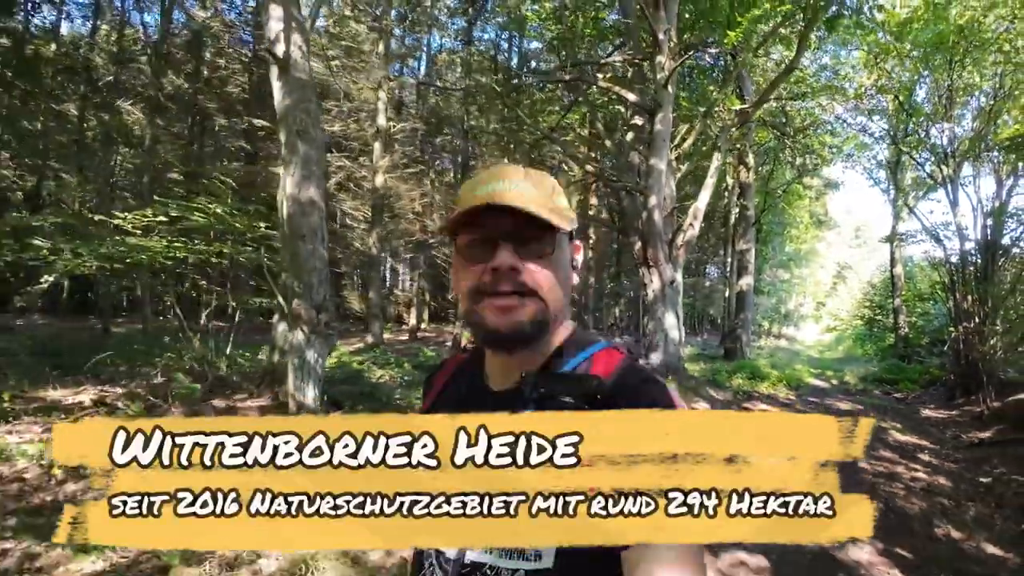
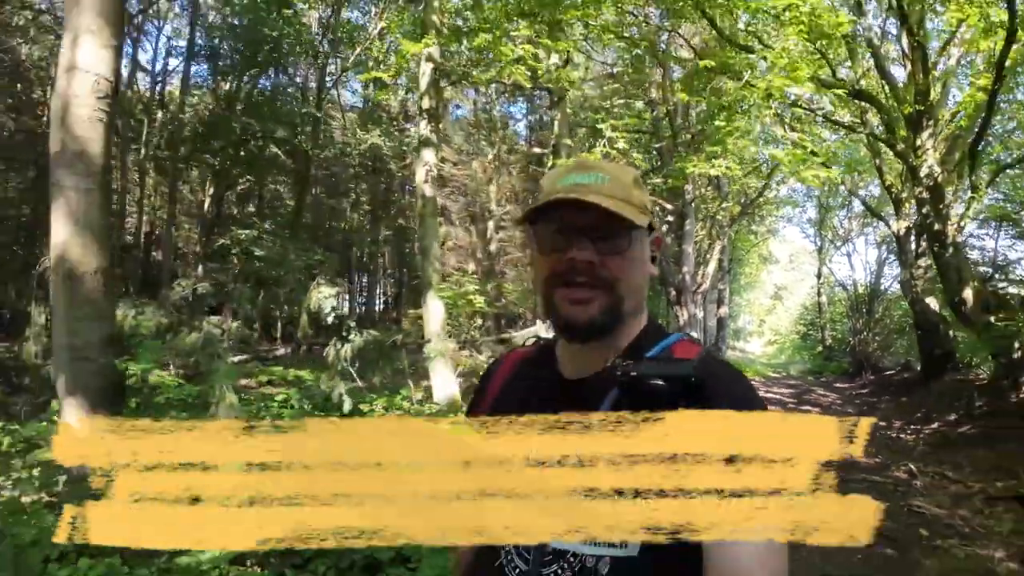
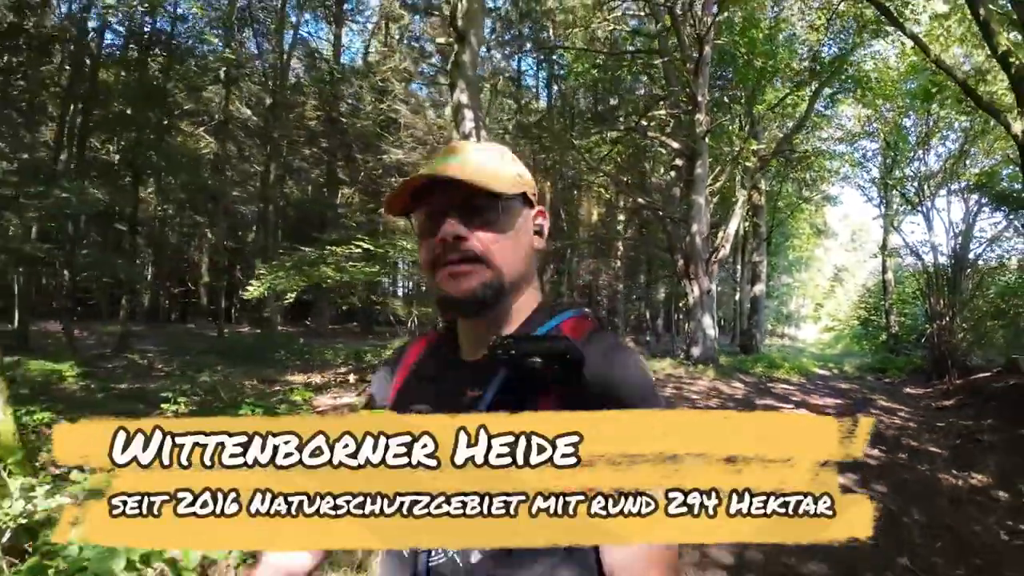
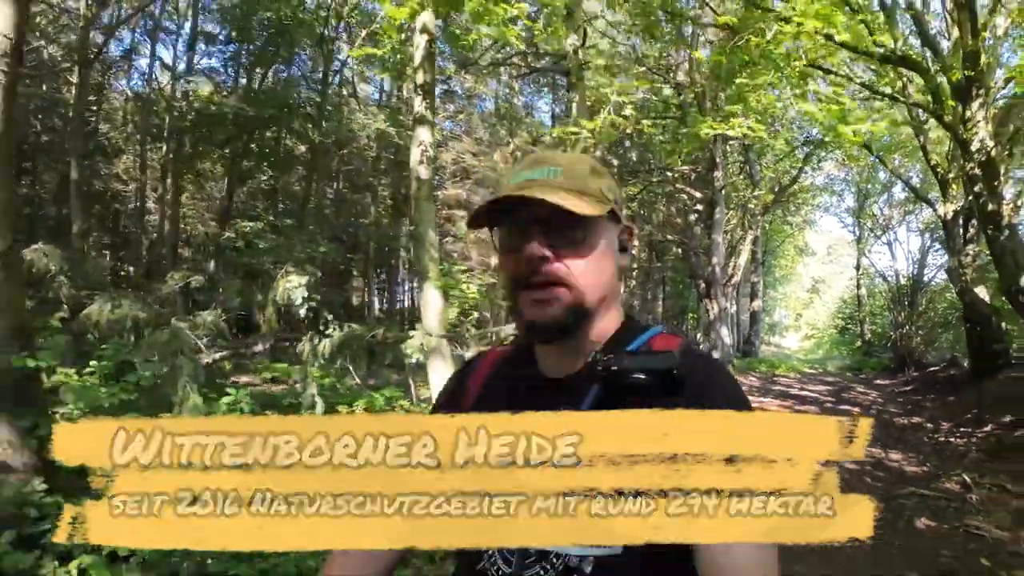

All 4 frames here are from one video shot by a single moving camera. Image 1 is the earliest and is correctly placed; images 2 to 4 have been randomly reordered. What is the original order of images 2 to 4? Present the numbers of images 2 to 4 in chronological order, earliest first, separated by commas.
3, 4, 2
